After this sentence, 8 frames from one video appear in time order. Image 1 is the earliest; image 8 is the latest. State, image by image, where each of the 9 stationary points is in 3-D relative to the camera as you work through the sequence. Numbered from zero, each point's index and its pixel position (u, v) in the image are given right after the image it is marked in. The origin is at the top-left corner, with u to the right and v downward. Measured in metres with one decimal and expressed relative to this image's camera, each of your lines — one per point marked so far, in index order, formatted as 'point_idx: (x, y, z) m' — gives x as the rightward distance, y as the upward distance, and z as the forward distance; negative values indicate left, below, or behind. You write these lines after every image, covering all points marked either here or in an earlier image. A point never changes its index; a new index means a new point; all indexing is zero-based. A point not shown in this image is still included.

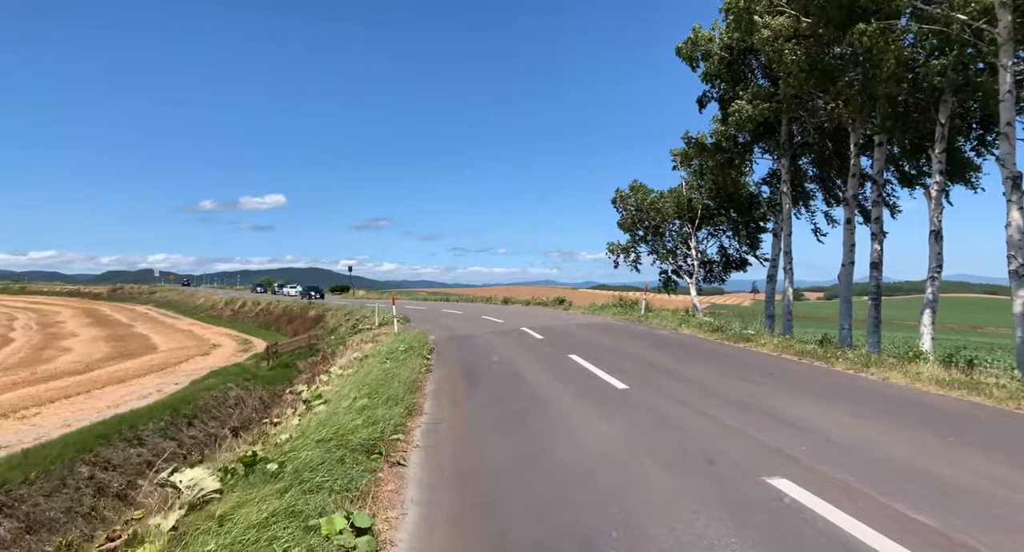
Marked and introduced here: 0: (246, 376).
0: (-8.9, -3.3, +19.9) m
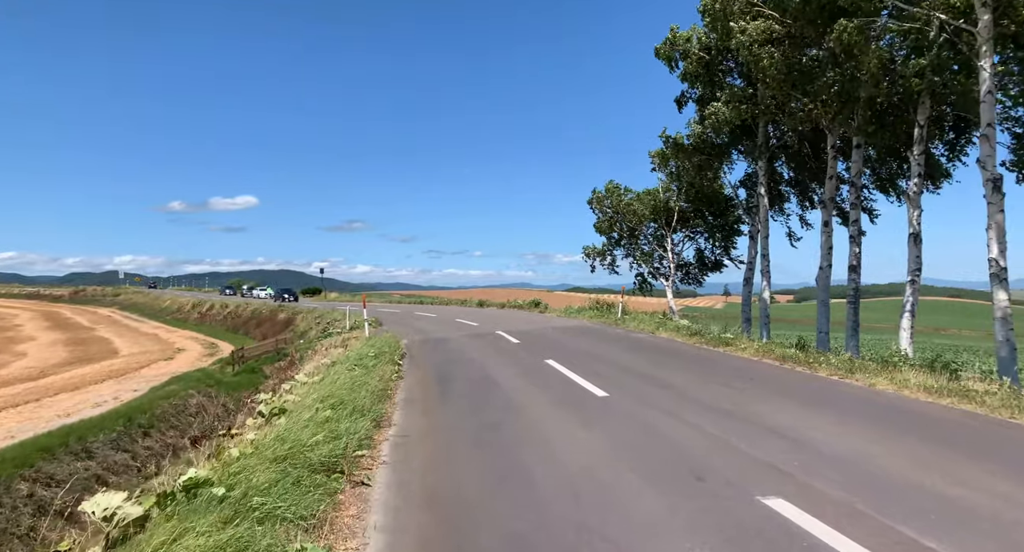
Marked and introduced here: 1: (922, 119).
0: (-9.7, -3.4, +19.1) m
1: (+8.4, +3.2, +12.2) m
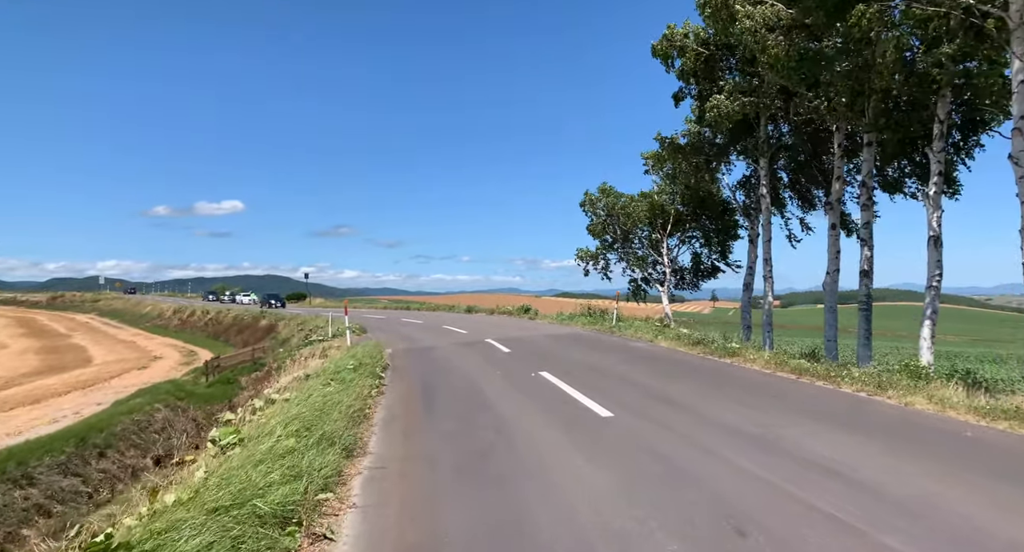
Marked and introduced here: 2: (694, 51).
0: (-10.0, -3.6, +17.9) m
1: (+8.2, +3.1, +11.4) m
2: (+4.7, +5.9, +15.6) m
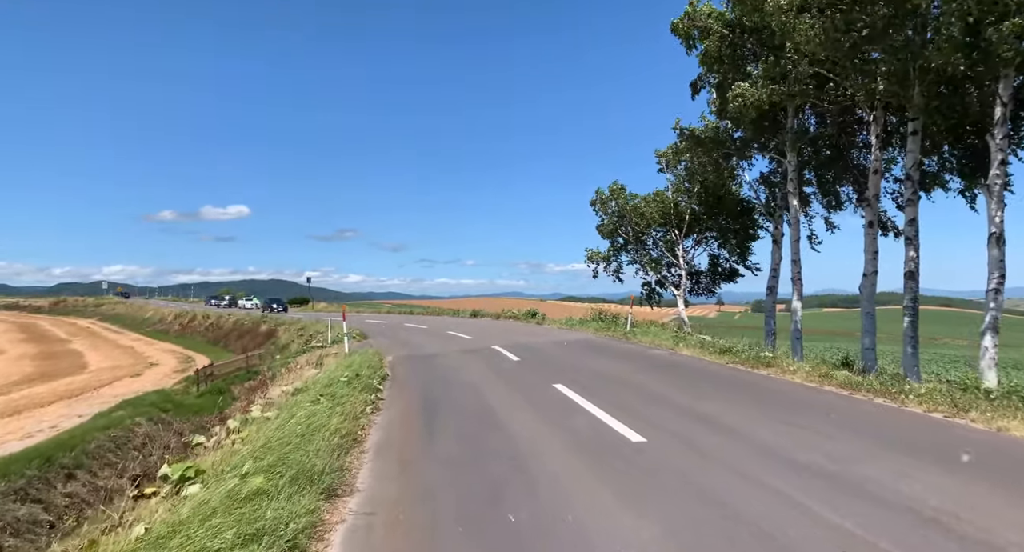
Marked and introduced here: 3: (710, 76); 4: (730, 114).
0: (-9.8, -3.7, +16.8) m
1: (+8.4, +3.1, +10.2) m
2: (+5.0, +5.9, +14.4) m
3: (+5.3, +5.3, +16.0) m
4: (+5.9, +4.4, +15.6) m
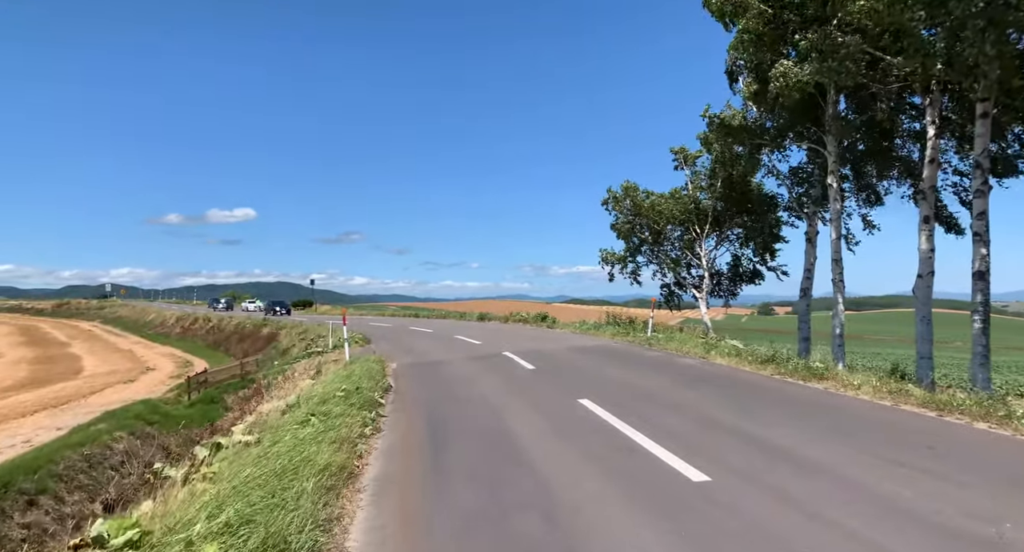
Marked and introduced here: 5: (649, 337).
0: (-9.4, -3.7, +15.6) m
1: (+8.7, +3.1, +8.9) m
2: (+5.3, +5.8, +13.1) m
3: (+5.7, +5.3, +14.7) m
4: (+6.2, +4.4, +14.3) m
5: (+4.1, -1.9, +18.0) m
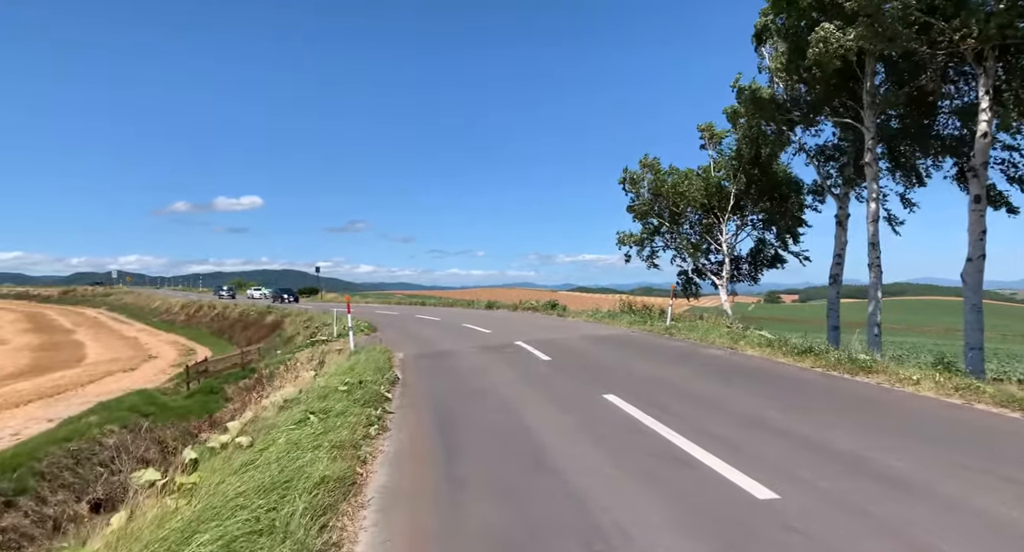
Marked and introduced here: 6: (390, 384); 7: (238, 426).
0: (-9.1, -3.3, +14.9) m
1: (+9.0, +3.3, +7.8) m
2: (+5.6, +6.1, +12.1) m
3: (+6.0, +5.6, +13.6) m
4: (+6.5, +4.7, +13.2) m
5: (+4.5, -1.5, +17.1) m
6: (-2.2, -1.9, +10.8) m
7: (-3.9, -2.1, +8.6) m
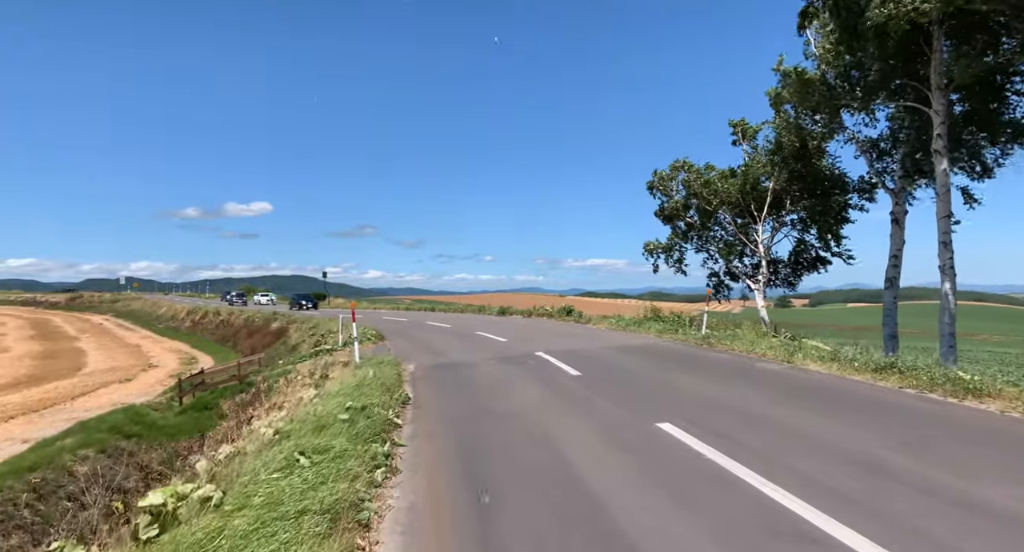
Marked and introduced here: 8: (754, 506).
0: (-8.6, -3.4, +13.5) m
1: (+9.4, +3.3, +6.3) m
2: (+6.1, +6.1, +10.6) m
3: (+6.5, +5.6, +12.1) m
4: (+7.0, +4.6, +11.7) m
5: (+5.0, -1.6, +15.6) m
6: (-1.7, -2.0, +9.3) m
7: (-3.5, -2.2, +7.2) m
8: (+1.9, -1.9, +5.0) m
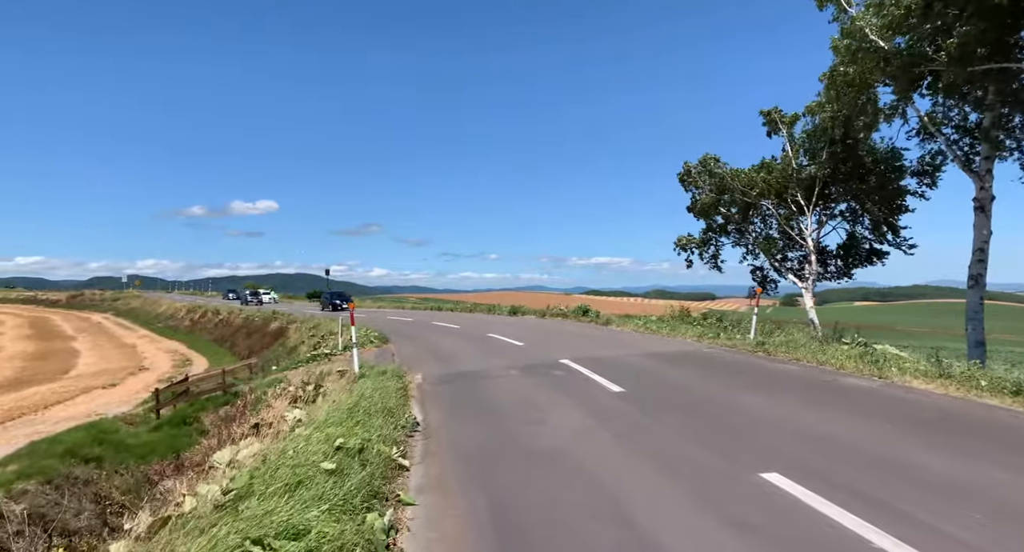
0: (-8.1, -3.3, +11.5) m
1: (+9.8, +3.3, +4.2) m
2: (+6.5, +6.1, +8.5) m
3: (+7.0, +5.6, +10.0) m
4: (+7.5, +4.7, +9.6) m
5: (+5.5, -1.5, +13.5) m
6: (-1.3, -2.0, +7.3) m
7: (-3.0, -2.1, +5.2) m
8: (+2.4, -1.8, +3.0) m
